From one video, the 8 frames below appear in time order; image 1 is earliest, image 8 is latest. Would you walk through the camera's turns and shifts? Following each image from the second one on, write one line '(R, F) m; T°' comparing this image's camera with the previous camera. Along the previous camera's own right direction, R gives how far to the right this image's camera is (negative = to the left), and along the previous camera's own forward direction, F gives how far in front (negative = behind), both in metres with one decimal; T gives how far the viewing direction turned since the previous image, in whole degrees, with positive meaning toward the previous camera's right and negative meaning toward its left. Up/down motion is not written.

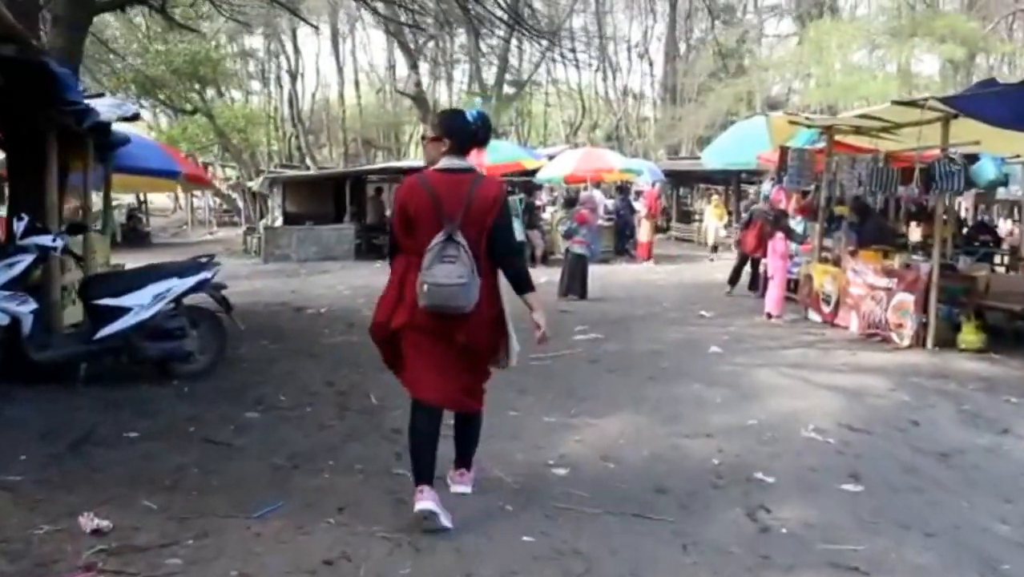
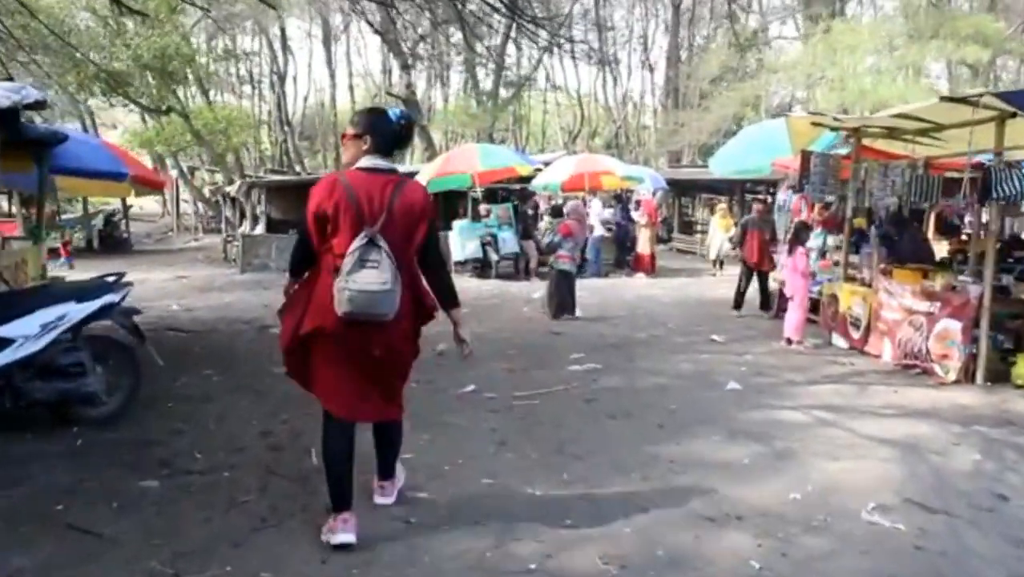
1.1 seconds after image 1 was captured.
(+0.1, +1.4) m; 0°
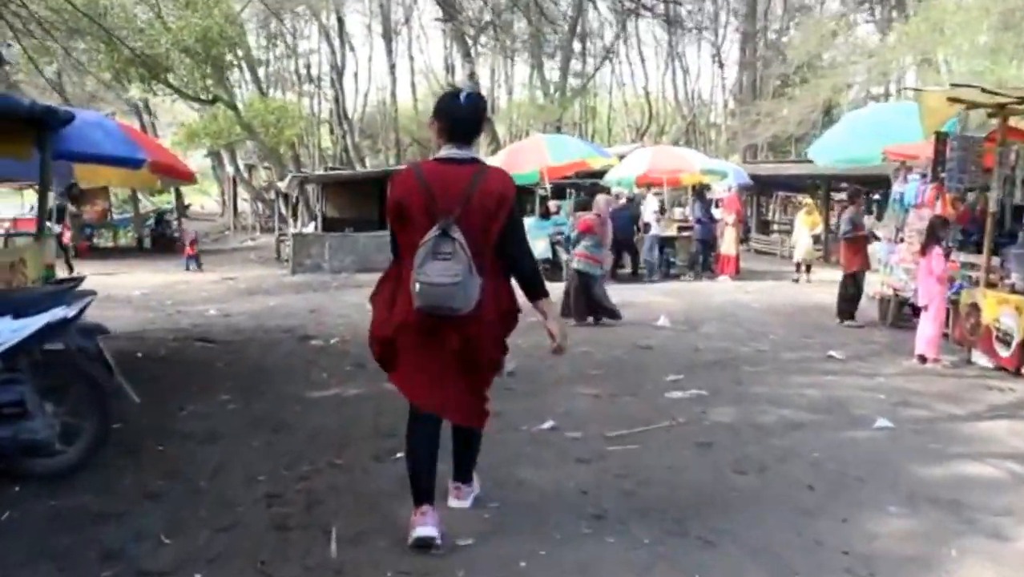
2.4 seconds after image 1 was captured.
(-0.1, +1.7) m; -3°
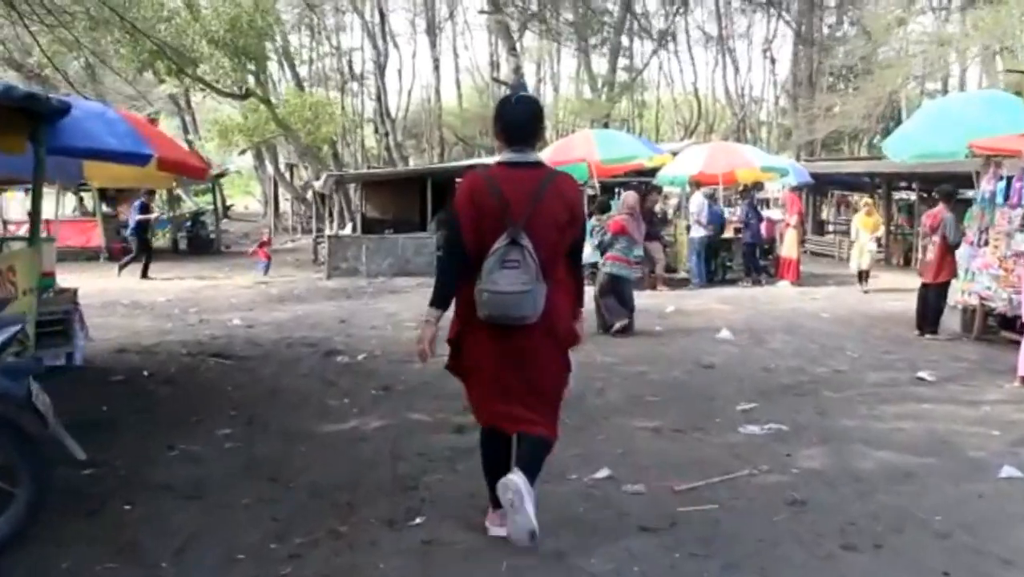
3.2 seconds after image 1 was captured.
(0.0, +1.0) m; -2°
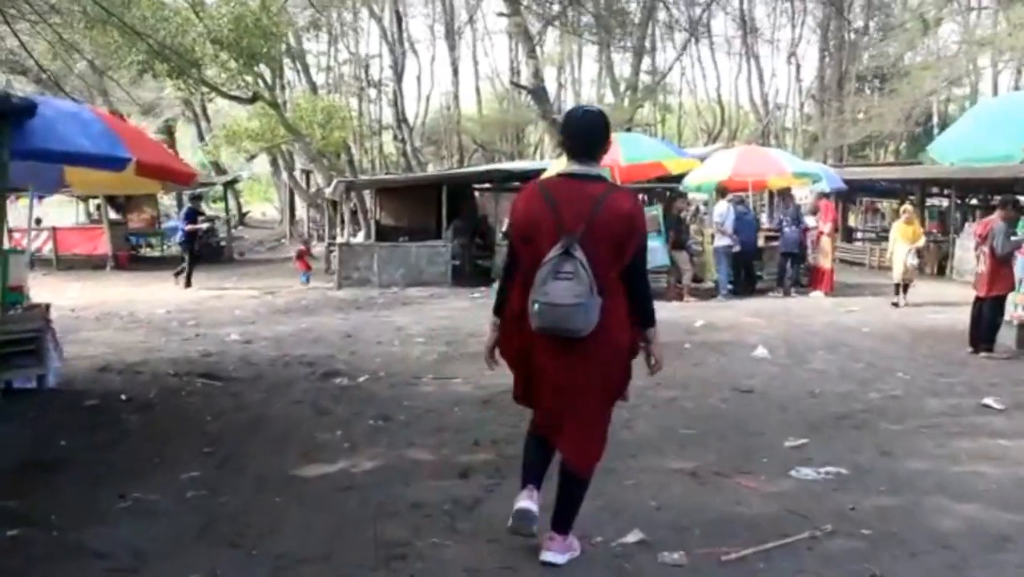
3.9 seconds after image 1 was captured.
(0.0, +0.9) m; -1°
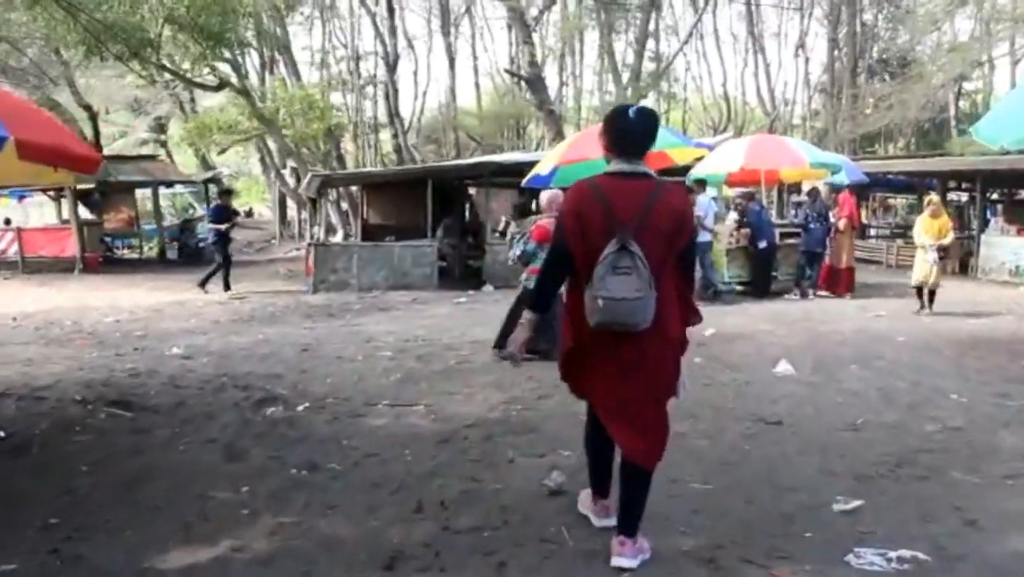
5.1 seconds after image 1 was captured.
(+0.2, +1.5) m; 0°
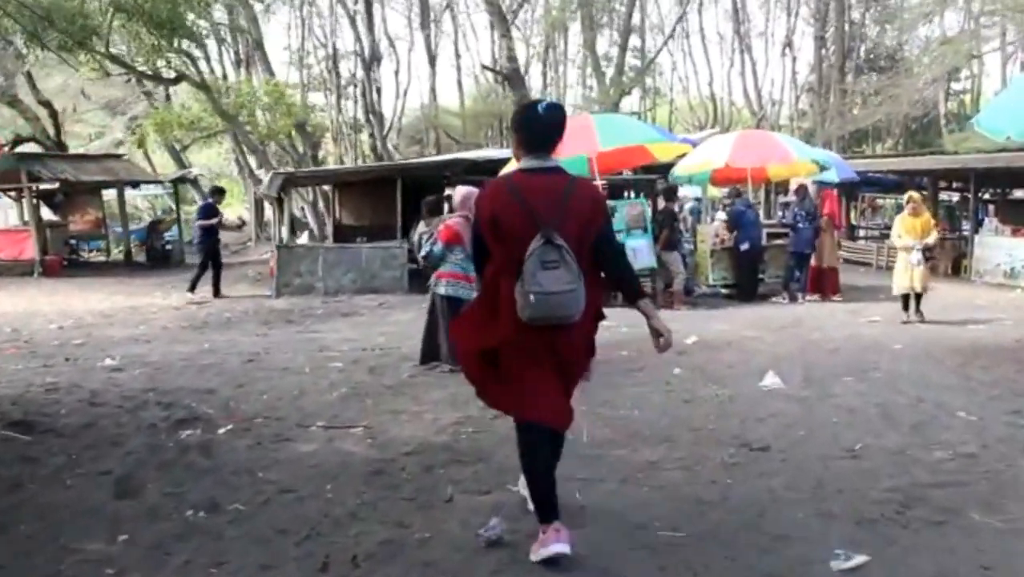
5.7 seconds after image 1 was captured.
(+0.2, +0.8) m; +1°
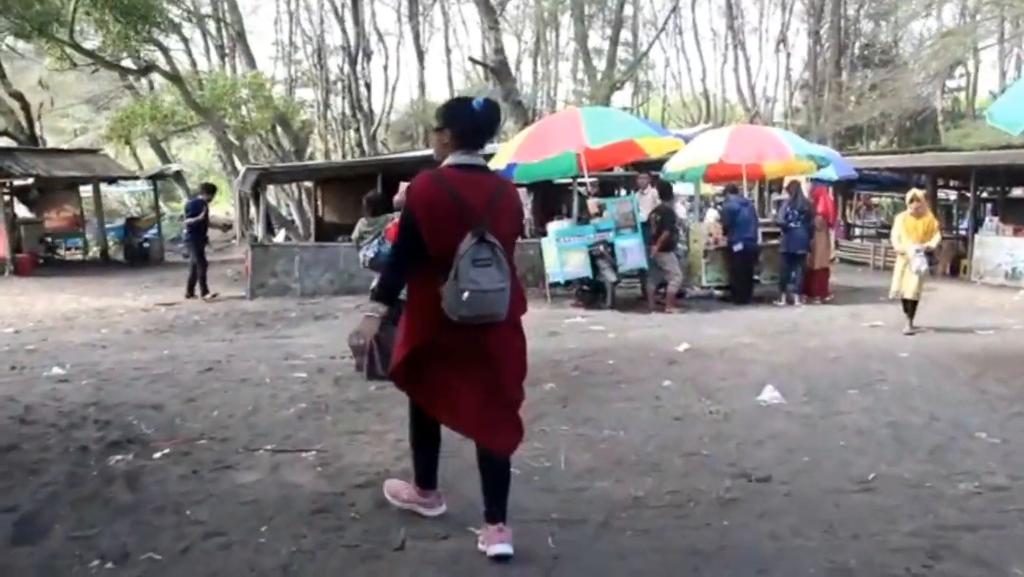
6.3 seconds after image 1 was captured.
(+0.1, +0.7) m; 0°
